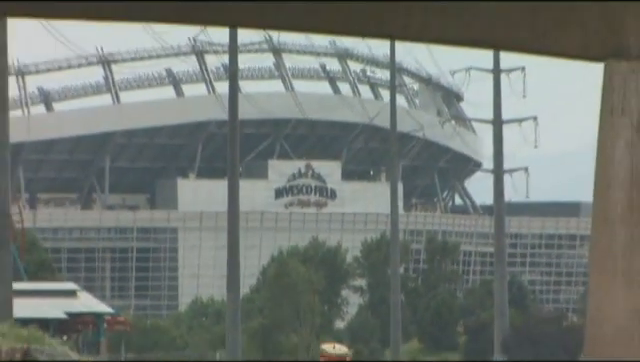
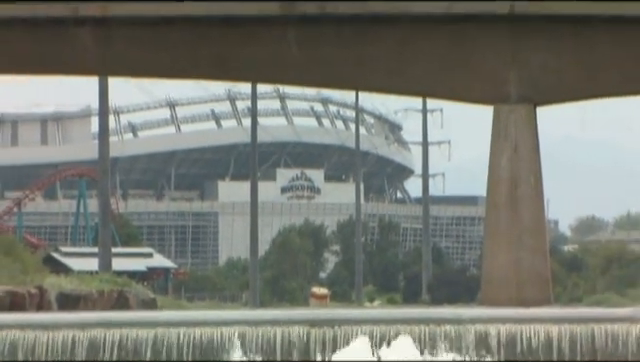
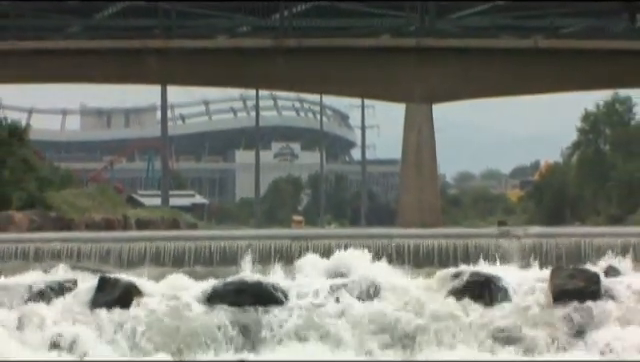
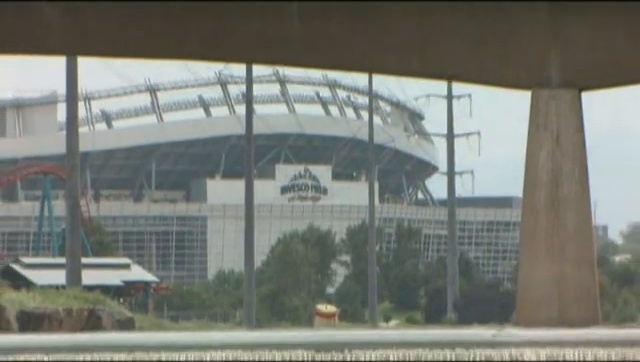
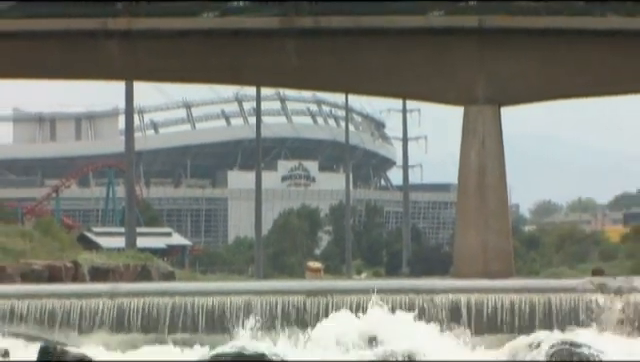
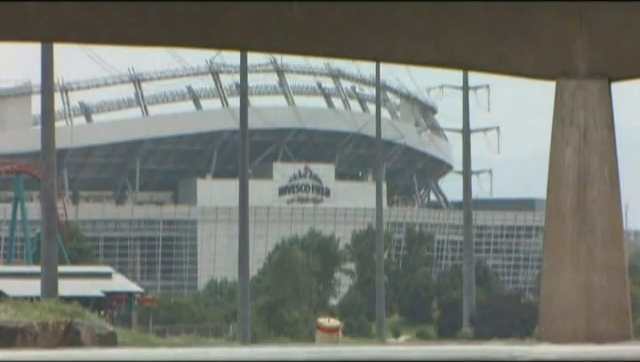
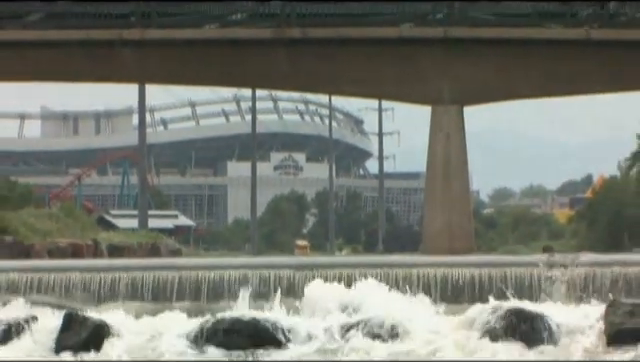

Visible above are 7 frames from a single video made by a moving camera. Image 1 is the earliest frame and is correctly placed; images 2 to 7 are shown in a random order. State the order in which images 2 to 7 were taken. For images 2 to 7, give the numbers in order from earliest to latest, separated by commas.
6, 4, 2, 5, 7, 3
